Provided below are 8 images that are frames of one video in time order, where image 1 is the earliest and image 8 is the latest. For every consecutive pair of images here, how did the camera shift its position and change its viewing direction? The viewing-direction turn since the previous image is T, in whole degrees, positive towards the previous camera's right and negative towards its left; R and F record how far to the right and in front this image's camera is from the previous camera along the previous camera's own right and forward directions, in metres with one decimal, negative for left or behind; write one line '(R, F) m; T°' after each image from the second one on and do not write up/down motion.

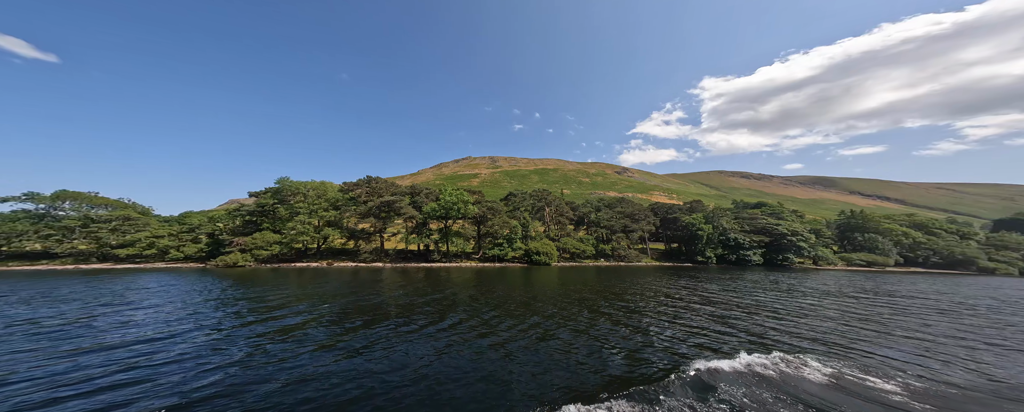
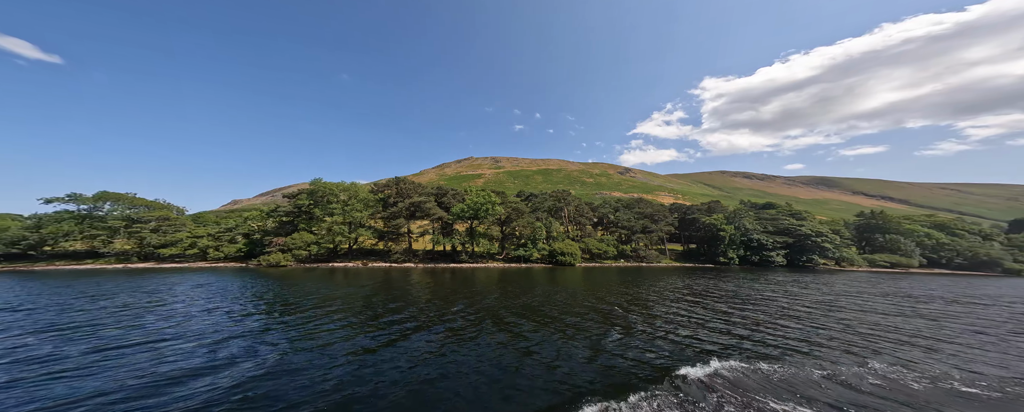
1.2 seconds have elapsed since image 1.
(-4.0, -0.3) m; 0°
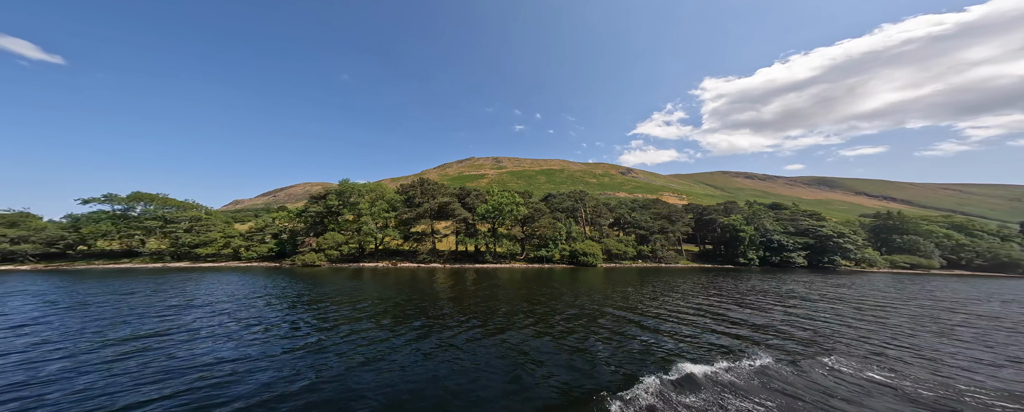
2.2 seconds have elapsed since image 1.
(-3.6, -0.2) m; 0°
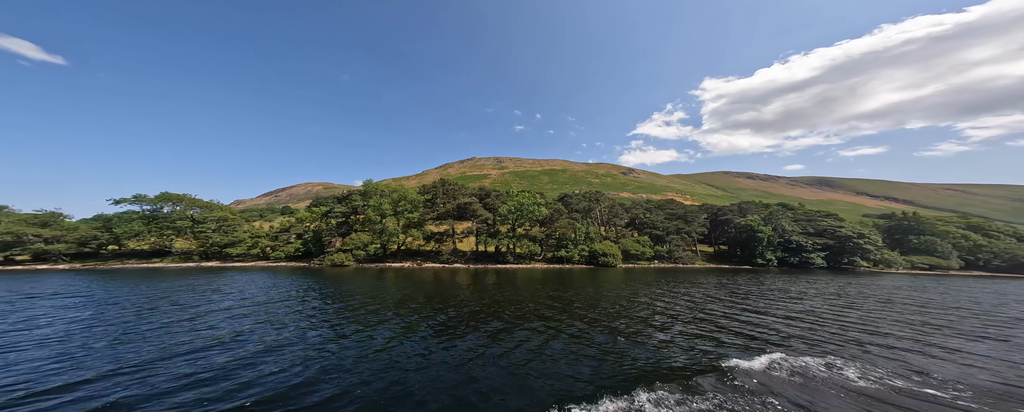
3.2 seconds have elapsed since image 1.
(-3.3, -0.1) m; 0°
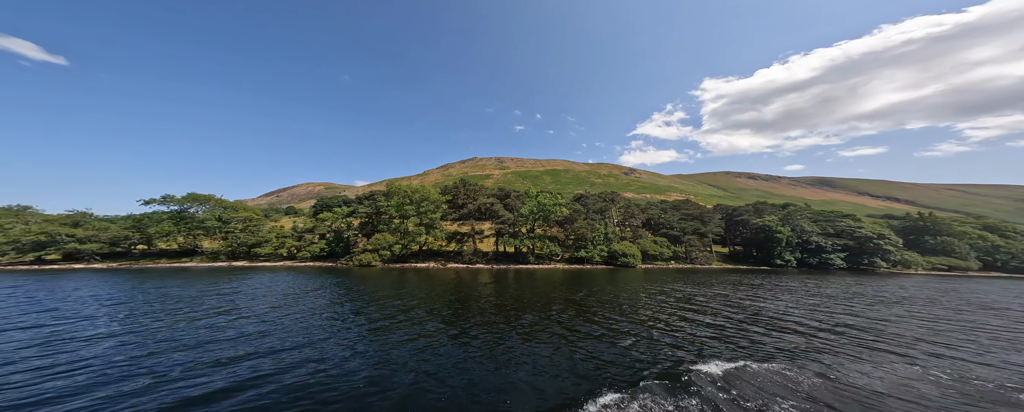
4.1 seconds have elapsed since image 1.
(-3.2, -0.1) m; 0°
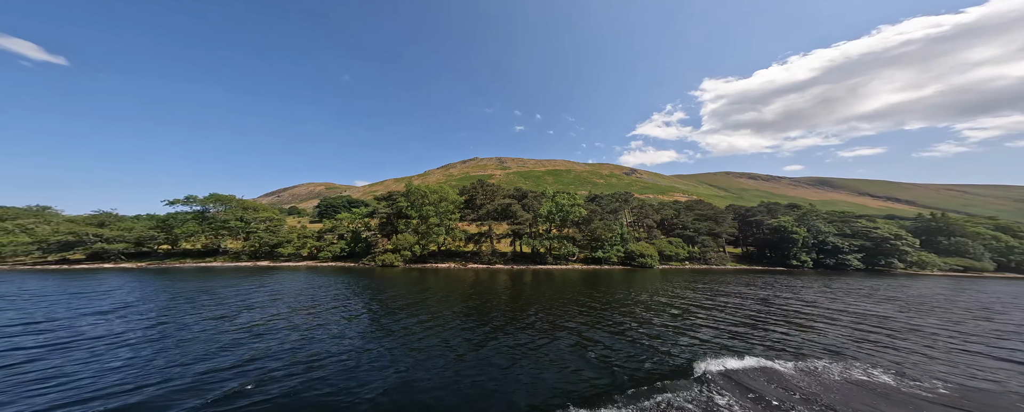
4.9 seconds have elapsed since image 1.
(-2.8, 0.0) m; 0°
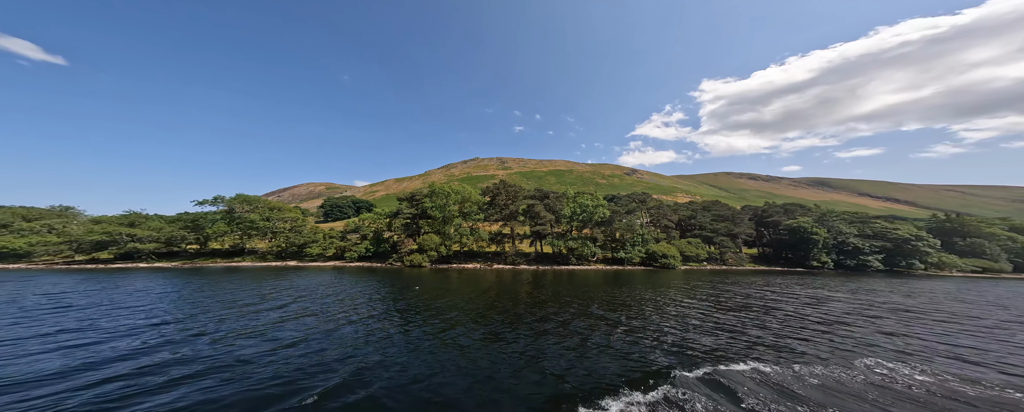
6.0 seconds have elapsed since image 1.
(-3.6, 0.0) m; 0°
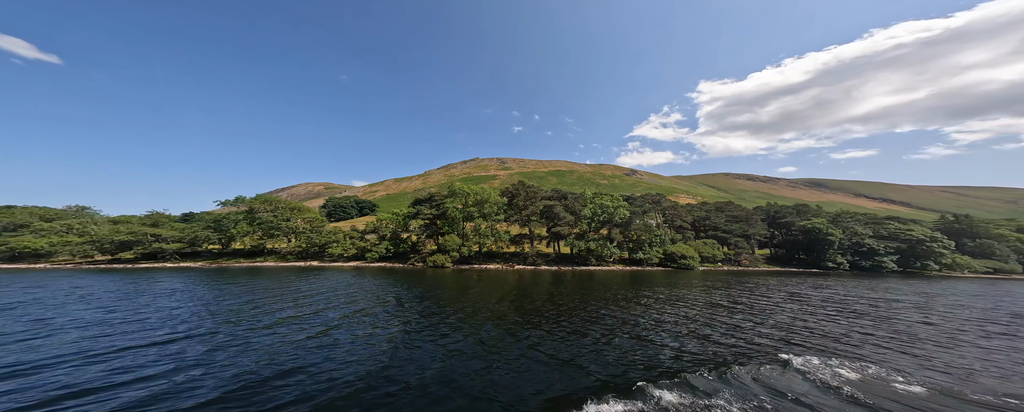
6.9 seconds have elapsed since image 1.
(-3.2, 0.0) m; 0°
